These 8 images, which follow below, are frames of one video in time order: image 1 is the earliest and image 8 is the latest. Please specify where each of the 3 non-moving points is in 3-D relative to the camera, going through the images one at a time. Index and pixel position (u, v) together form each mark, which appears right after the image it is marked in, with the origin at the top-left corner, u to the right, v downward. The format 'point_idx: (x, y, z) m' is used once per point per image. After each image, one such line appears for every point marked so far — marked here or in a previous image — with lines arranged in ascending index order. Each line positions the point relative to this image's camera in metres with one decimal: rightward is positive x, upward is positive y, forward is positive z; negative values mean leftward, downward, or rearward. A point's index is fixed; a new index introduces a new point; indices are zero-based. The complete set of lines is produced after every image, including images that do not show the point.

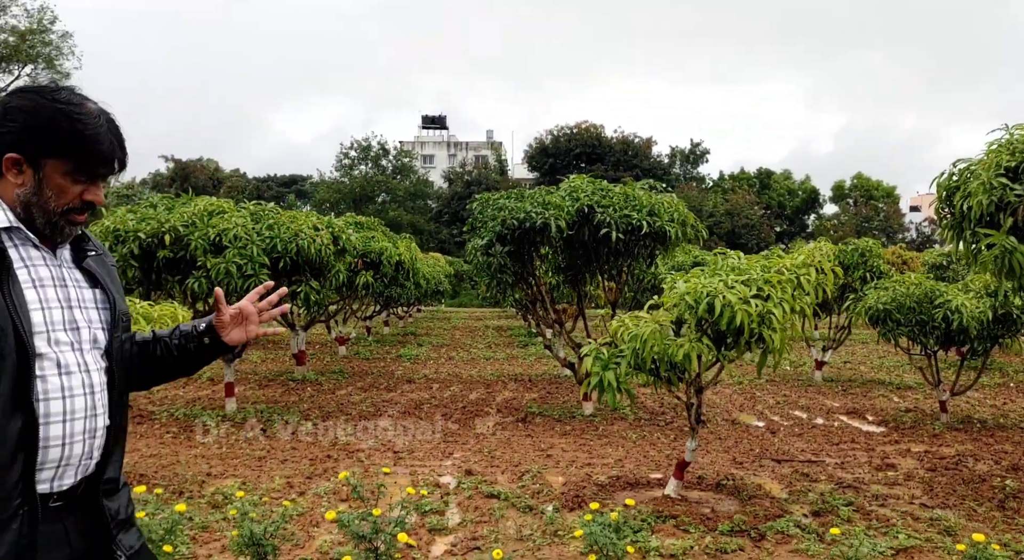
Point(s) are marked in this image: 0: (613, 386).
0: (+0.6, -0.7, +4.6) m
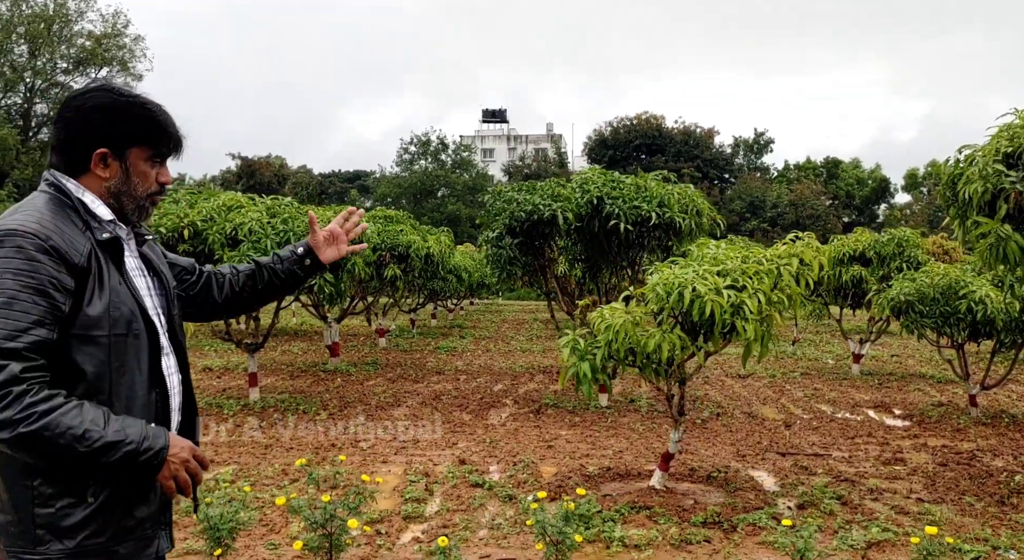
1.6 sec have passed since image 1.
0: (+0.5, -0.6, +4.6) m
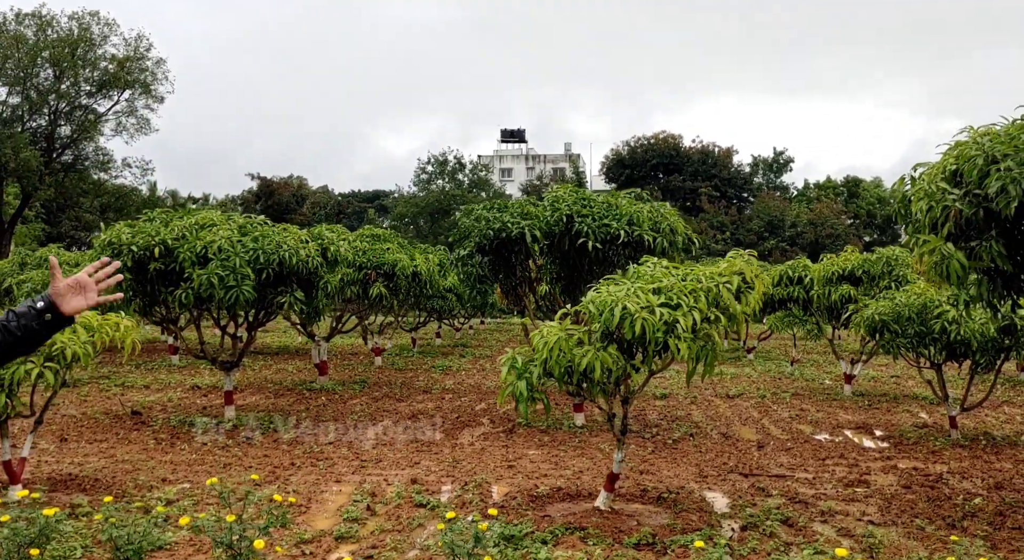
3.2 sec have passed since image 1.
0: (+0.1, -0.7, +4.6) m
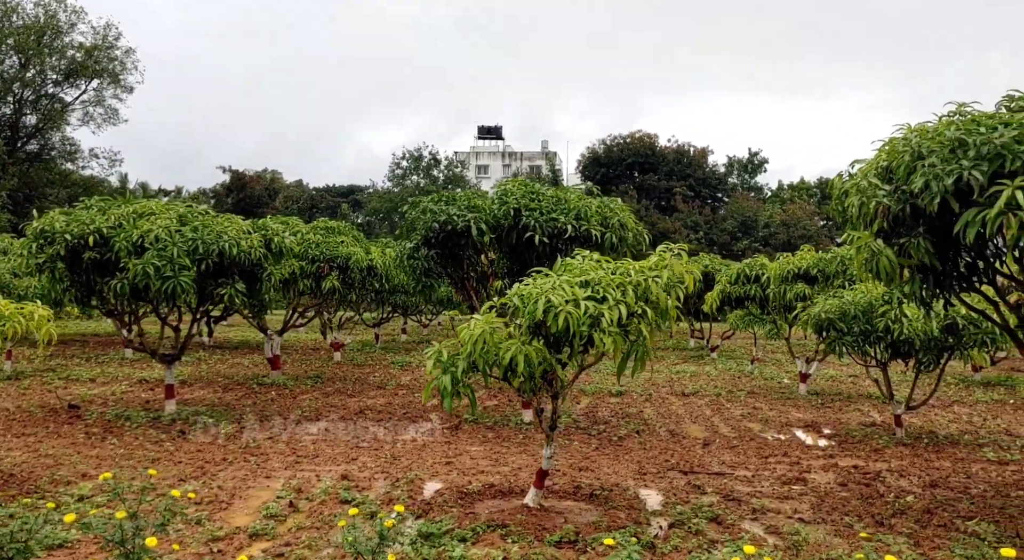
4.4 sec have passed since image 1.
0: (-0.4, -0.7, +4.5) m
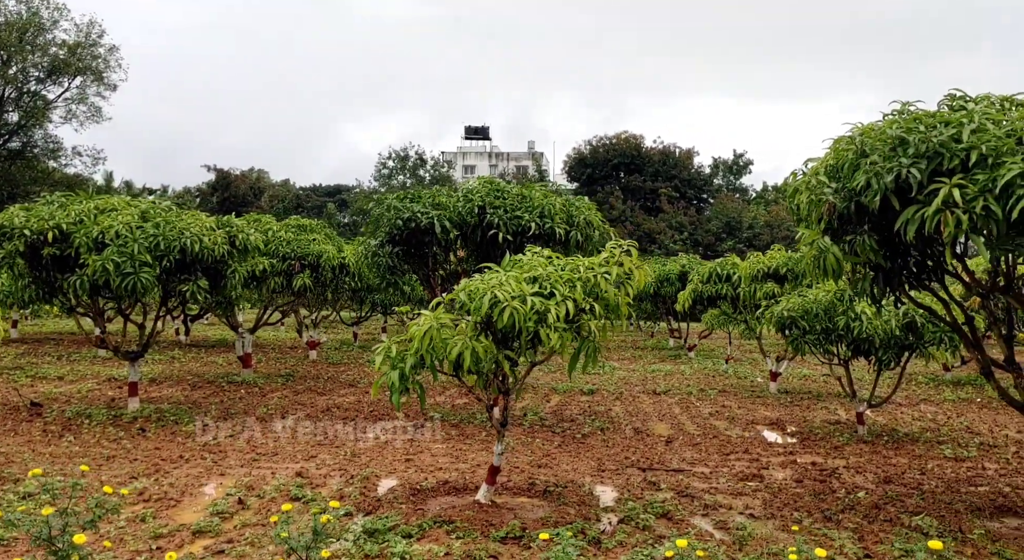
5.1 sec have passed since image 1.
0: (-0.7, -0.6, +4.5) m
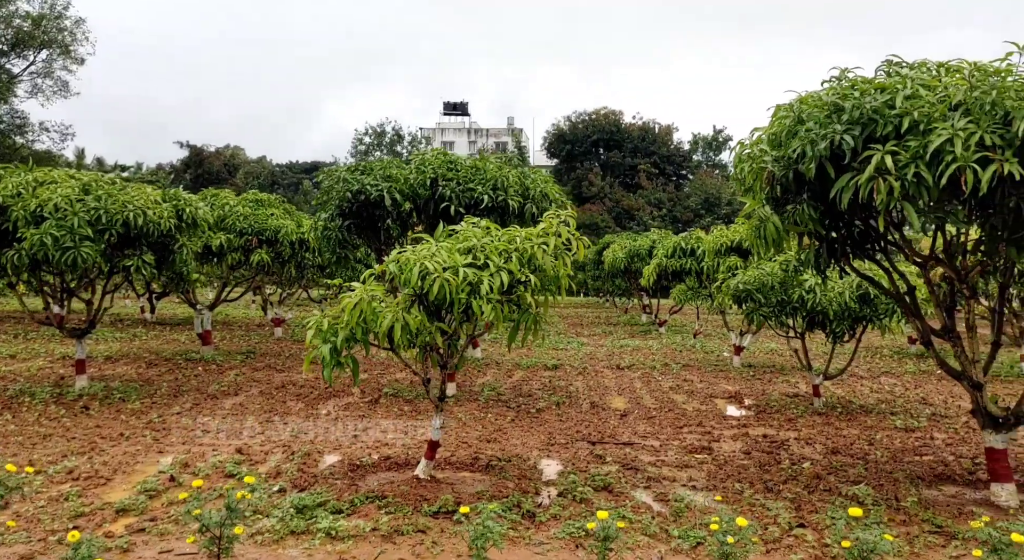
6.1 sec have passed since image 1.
0: (-1.1, -0.5, +4.4) m
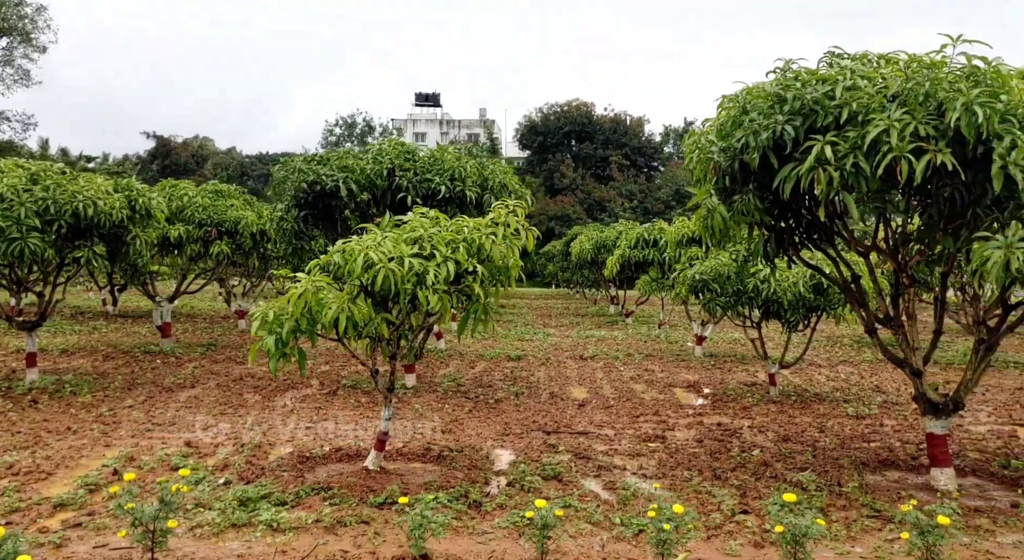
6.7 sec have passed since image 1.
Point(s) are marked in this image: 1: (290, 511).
0: (-1.4, -0.4, +4.3) m
1: (-1.2, -1.2, +4.0) m
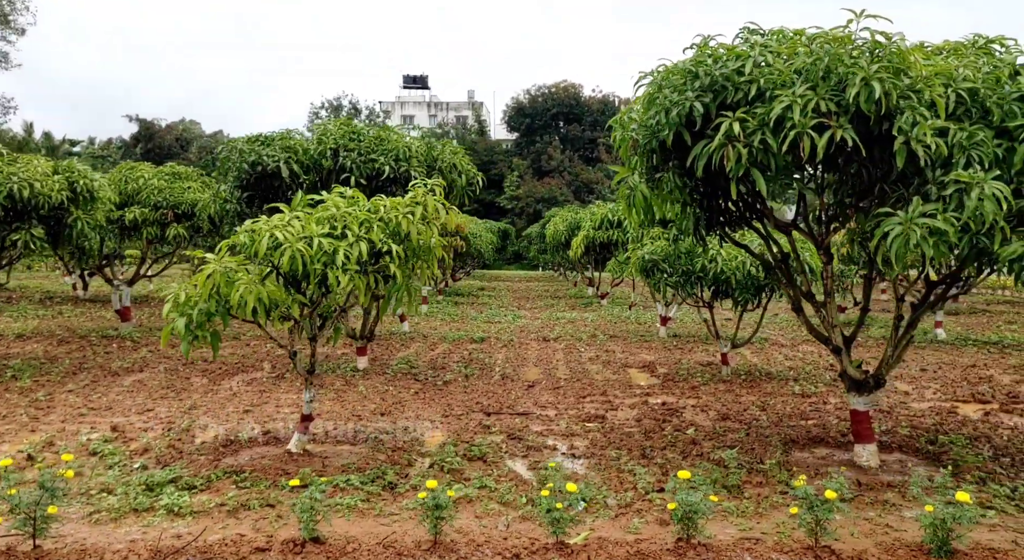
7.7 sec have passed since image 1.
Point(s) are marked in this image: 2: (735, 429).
0: (-1.9, -0.3, +4.3) m
1: (-1.7, -1.1, +4.0) m
2: (+1.7, -1.1, +5.8) m
